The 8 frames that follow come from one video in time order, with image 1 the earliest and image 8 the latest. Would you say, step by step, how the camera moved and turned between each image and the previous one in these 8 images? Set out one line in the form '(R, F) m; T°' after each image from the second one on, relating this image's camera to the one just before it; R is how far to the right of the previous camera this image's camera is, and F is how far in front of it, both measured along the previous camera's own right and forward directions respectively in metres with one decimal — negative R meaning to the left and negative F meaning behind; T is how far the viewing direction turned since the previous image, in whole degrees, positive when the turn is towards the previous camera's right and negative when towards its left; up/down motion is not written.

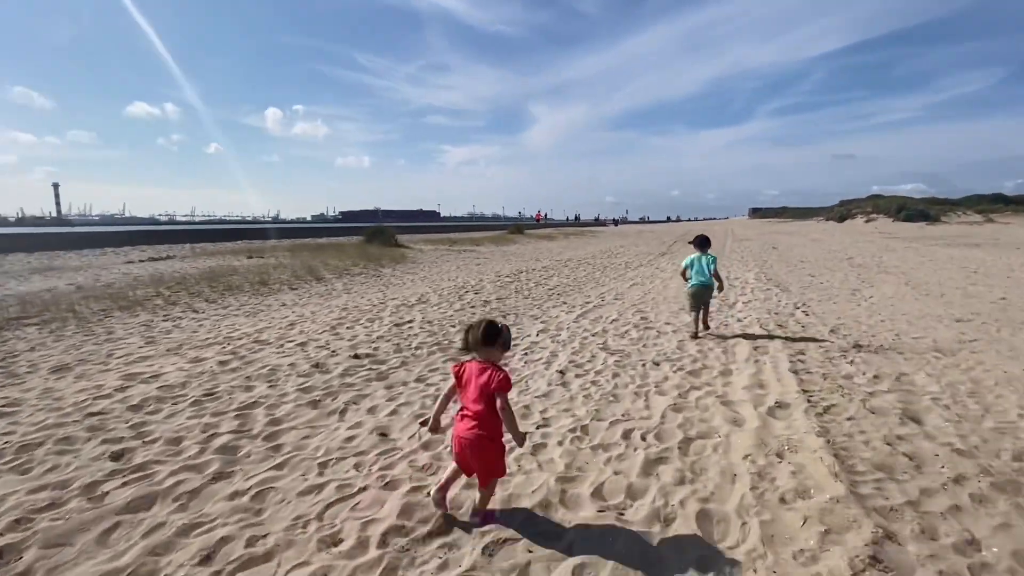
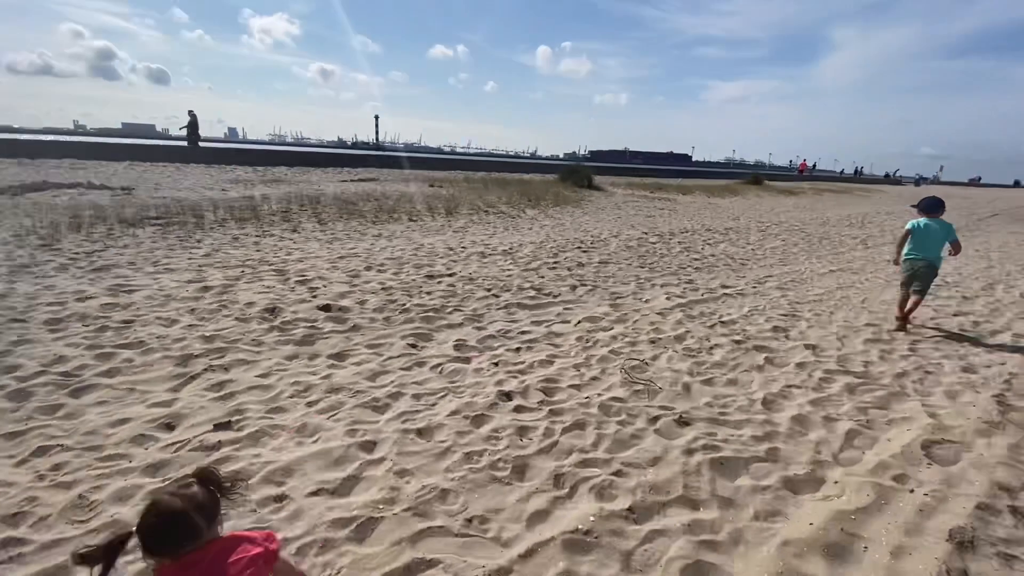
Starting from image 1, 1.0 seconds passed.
(+2.1, +2.6) m; -26°
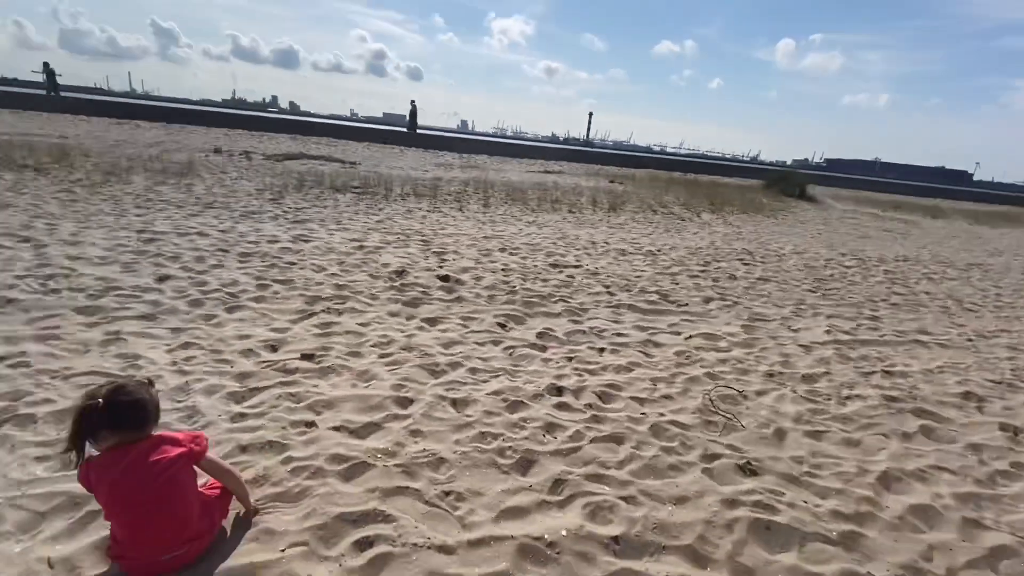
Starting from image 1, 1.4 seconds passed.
(+0.8, +0.3) m; -21°
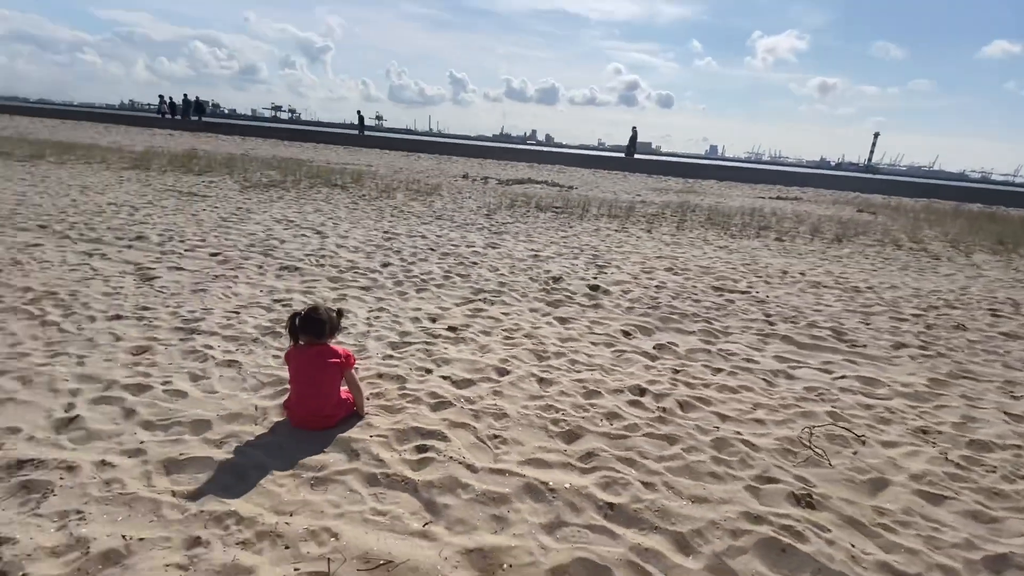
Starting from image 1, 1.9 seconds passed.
(+1.0, -0.3) m; -26°
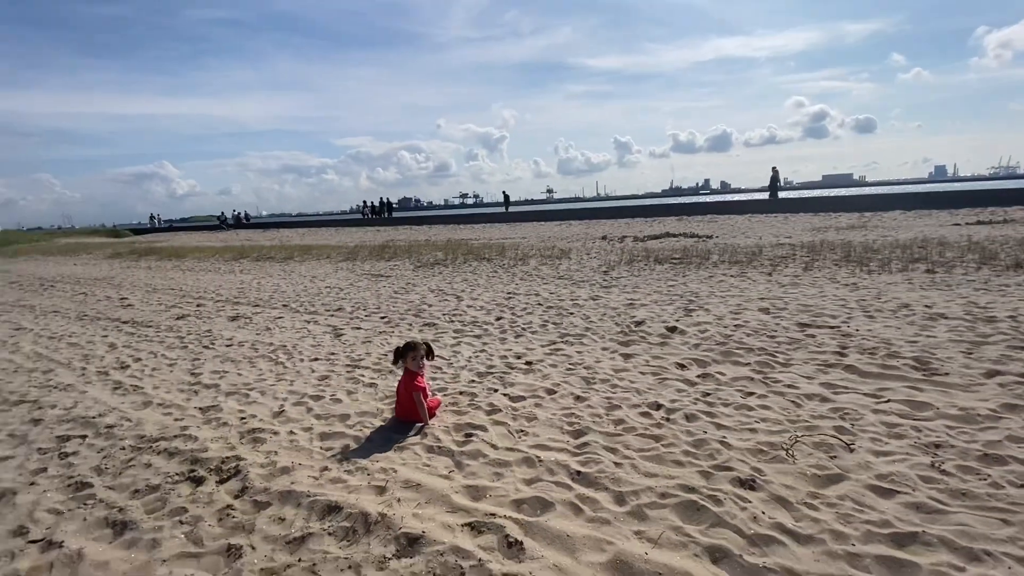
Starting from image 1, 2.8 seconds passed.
(+1.4, -1.1) m; -20°
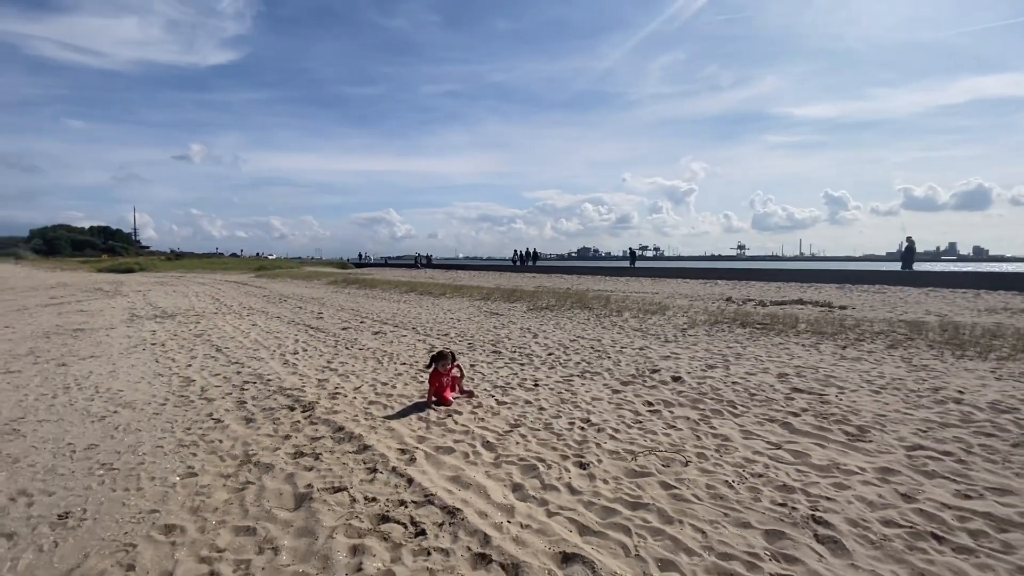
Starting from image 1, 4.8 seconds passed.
(+2.4, -1.6) m; -20°
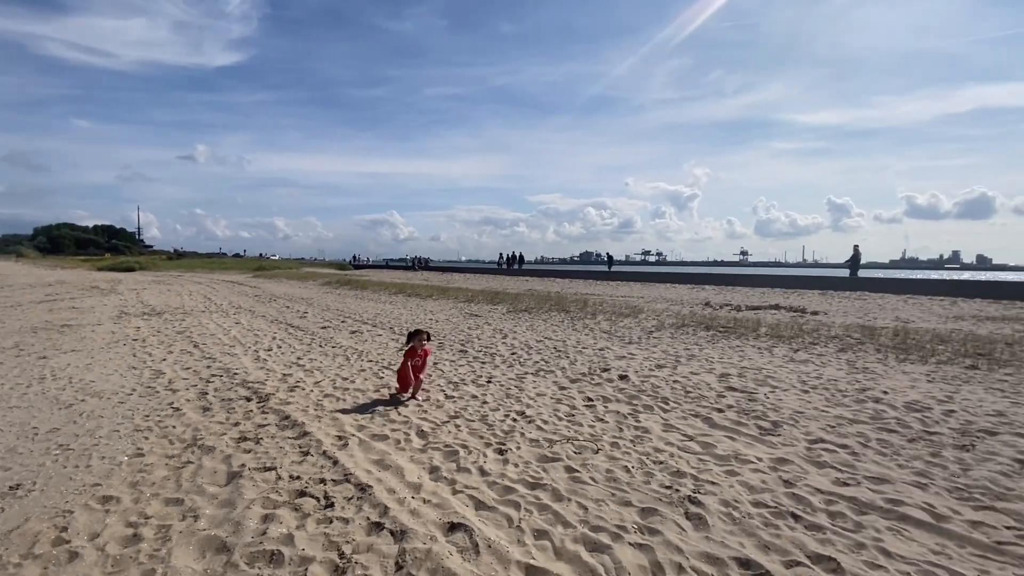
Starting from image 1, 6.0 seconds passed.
(+0.8, -0.4) m; 0°
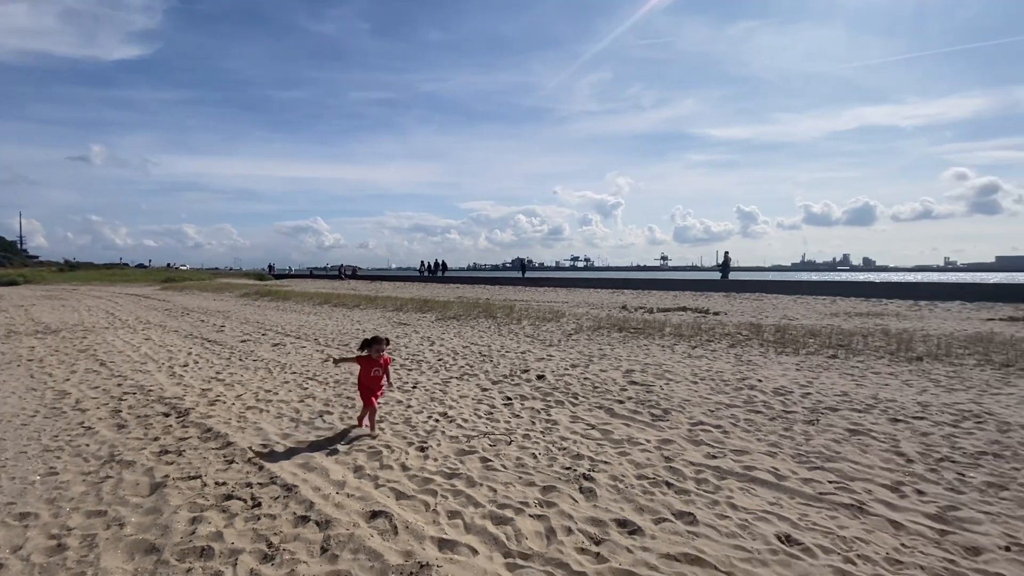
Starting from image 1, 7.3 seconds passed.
(+0.2, -0.6) m; +8°
